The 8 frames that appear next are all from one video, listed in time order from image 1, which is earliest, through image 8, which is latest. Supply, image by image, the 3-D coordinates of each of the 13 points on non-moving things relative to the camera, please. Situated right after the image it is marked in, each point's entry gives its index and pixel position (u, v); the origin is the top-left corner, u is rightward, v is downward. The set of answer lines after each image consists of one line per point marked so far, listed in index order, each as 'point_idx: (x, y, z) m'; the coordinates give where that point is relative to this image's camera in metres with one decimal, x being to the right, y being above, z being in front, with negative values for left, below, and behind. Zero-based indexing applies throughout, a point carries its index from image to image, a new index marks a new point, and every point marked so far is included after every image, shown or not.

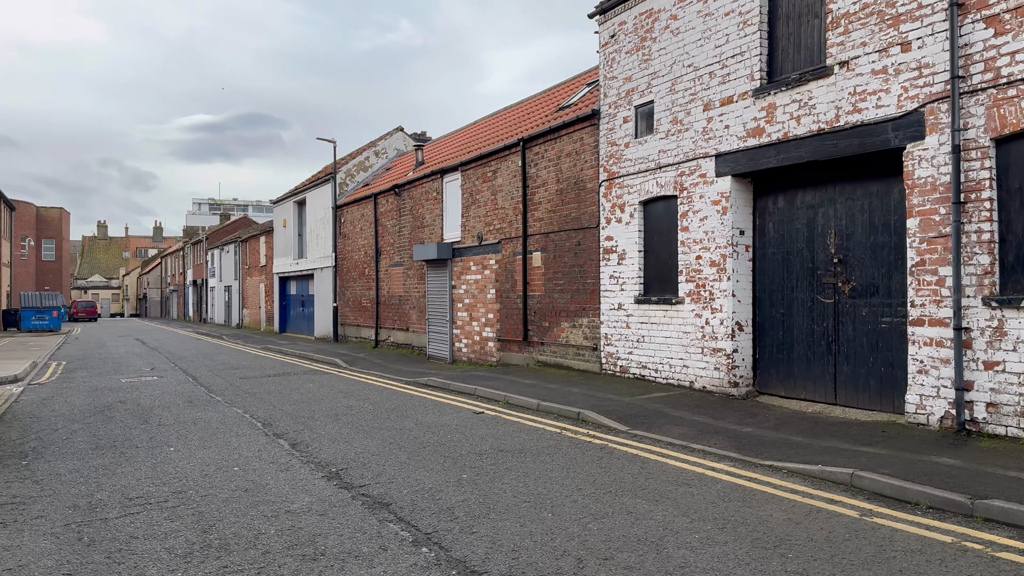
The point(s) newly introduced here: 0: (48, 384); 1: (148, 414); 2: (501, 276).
0: (-8.9, -1.9, +14.6) m
1: (-5.0, -1.7, +10.5) m
2: (-0.2, +0.2, +13.8) m
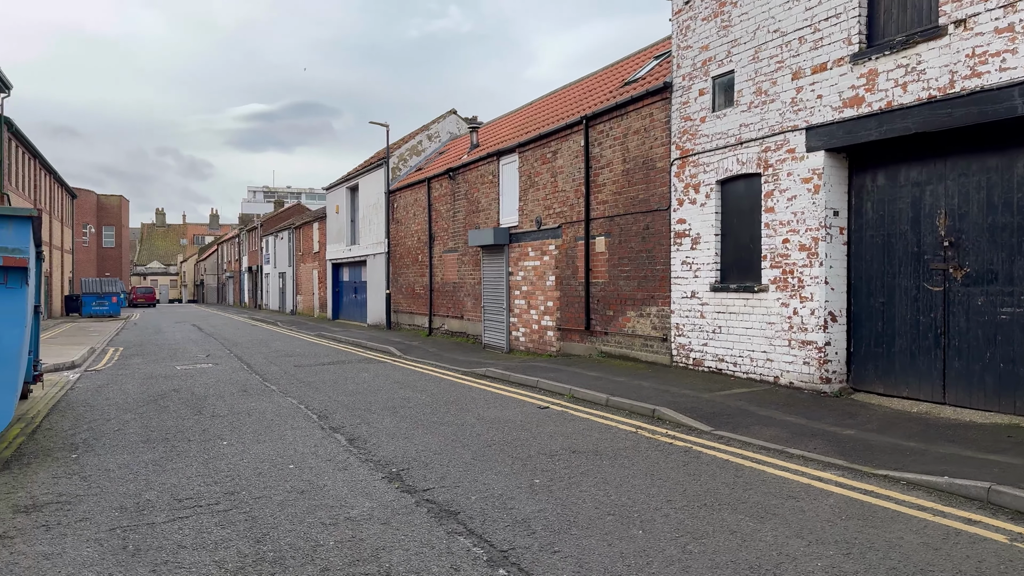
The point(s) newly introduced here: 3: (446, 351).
0: (-7.8, -1.6, +14.6) m
1: (-4.1, -1.5, +10.2) m
2: (+0.9, +0.4, +13.1) m
3: (-1.4, -1.3, +15.7) m
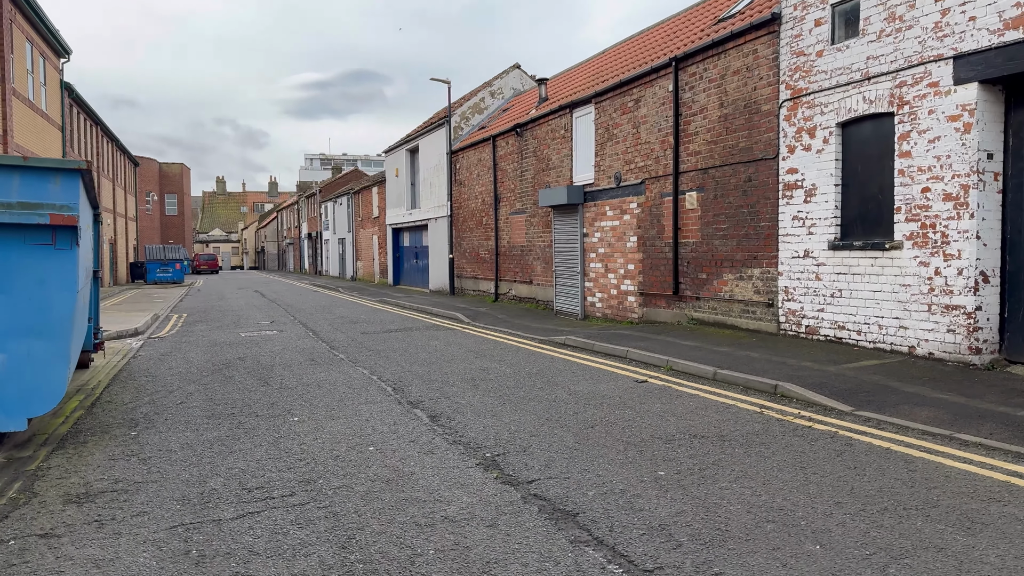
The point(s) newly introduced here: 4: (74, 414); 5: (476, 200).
0: (-6.4, -0.9, +14.2) m
1: (-3.0, -1.1, +9.5) m
2: (+2.1, +1.1, +12.0) m
3: (+0.1, -0.6, +14.9) m
4: (-4.3, -1.2, +7.5) m
5: (-1.0, +2.3, +19.5) m
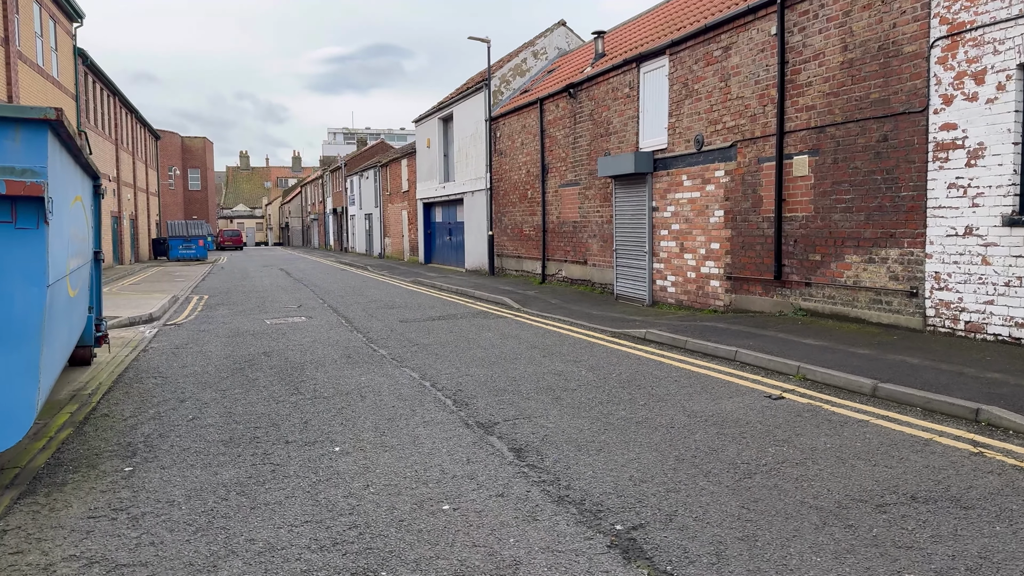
0: (-5.4, -0.6, +12.7) m
1: (-2.2, -0.9, +7.9) m
2: (+3.0, +1.3, +10.2) m
3: (+1.0, -0.3, +13.2) m
4: (-3.6, -1.2, +6.0) m
5: (+0.2, +2.7, +17.7) m
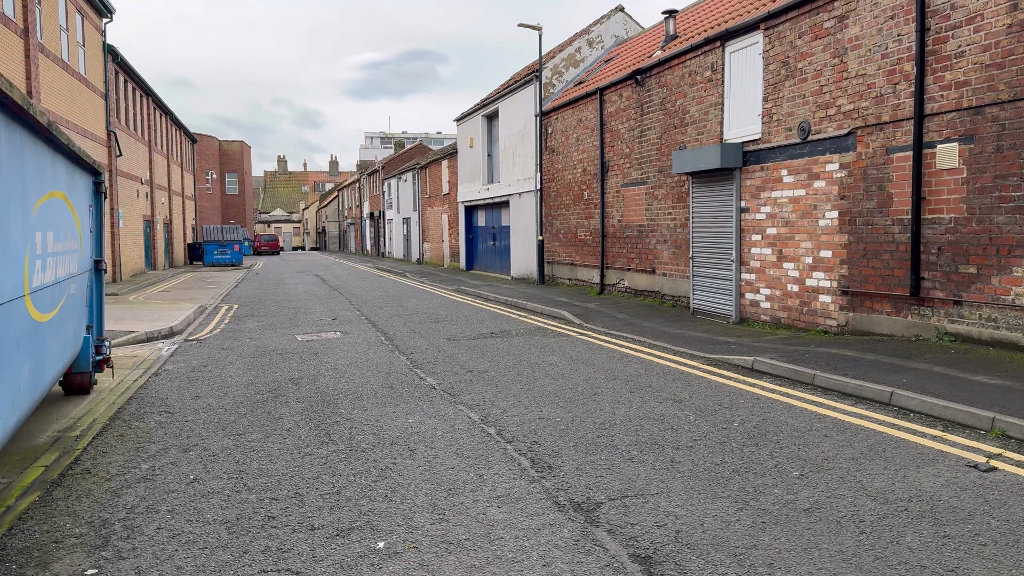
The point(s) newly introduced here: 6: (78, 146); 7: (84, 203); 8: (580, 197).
0: (-4.5, -0.8, +11.3) m
1: (-1.5, -1.1, +6.4) m
2: (+3.8, +1.1, +8.5) m
3: (+2.0, -0.5, +11.5) m
4: (-3.0, -1.3, +4.6) m
5: (+1.3, +2.5, +16.1) m
6: (-3.5, +1.1, +6.1) m
7: (-3.9, +0.8, +6.9) m
8: (+1.4, +1.9, +15.8) m
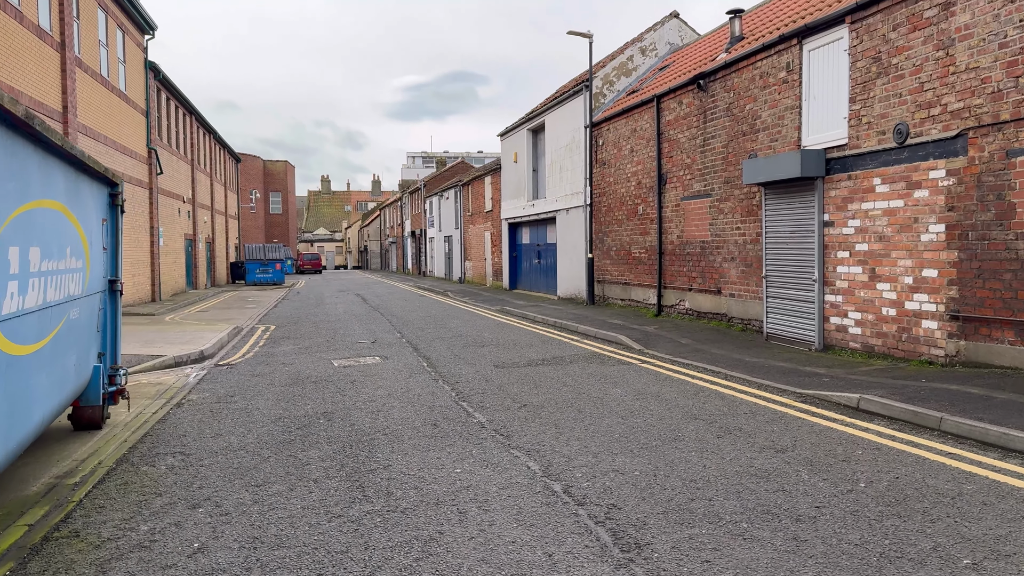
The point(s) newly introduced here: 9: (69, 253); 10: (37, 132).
0: (-3.8, -1.1, +10.6) m
1: (-1.1, -1.2, +5.5) m
2: (+4.4, +0.9, +7.4) m
3: (+2.7, -0.8, +10.4) m
4: (-2.6, -1.4, +3.7) m
5: (+2.3, +2.1, +15.2) m
6: (-3.0, +1.0, +5.3) m
7: (-3.4, +0.6, +6.1) m
8: (+2.4, +1.5, +14.8) m
9: (-3.0, +0.2, +5.1) m
10: (-2.6, +0.9, +4.3) m
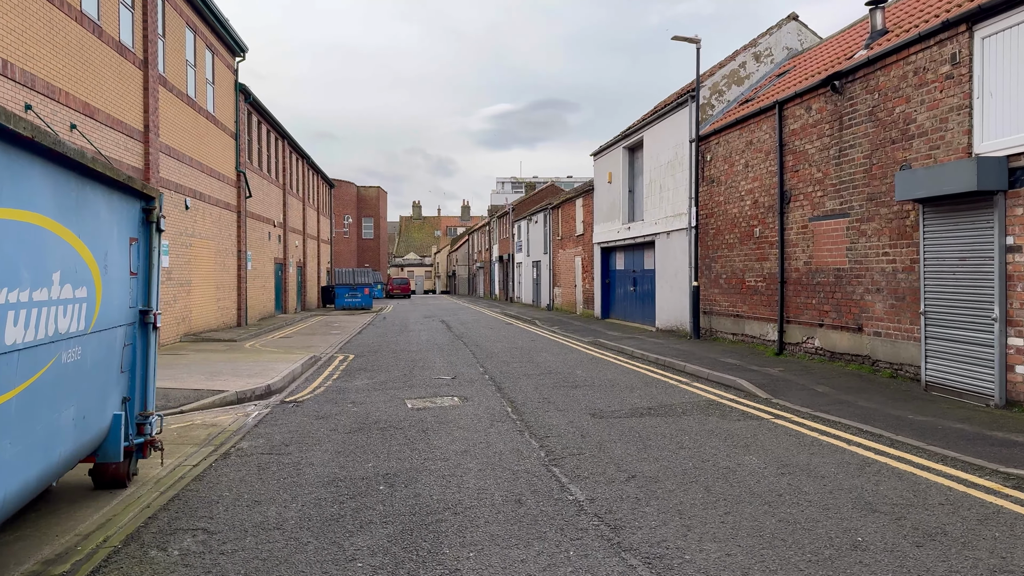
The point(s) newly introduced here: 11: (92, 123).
0: (-2.6, -1.5, +9.5) m
1: (-0.5, -1.5, +4.2) m
2: (+5.2, +0.5, +5.4) m
3: (+3.9, -1.2, +8.6) m
4: (-2.2, -1.6, +2.5) m
5: (+4.0, +1.5, +13.4) m
6: (-2.4, +0.8, +4.2) m
7: (-2.7, +0.4, +5.1) m
8: (+4.1, +0.9, +13.0) m
9: (-2.4, 0.0, +4.0) m
10: (-2.1, +0.7, +3.2) m
11: (-6.9, +2.7, +12.5) m
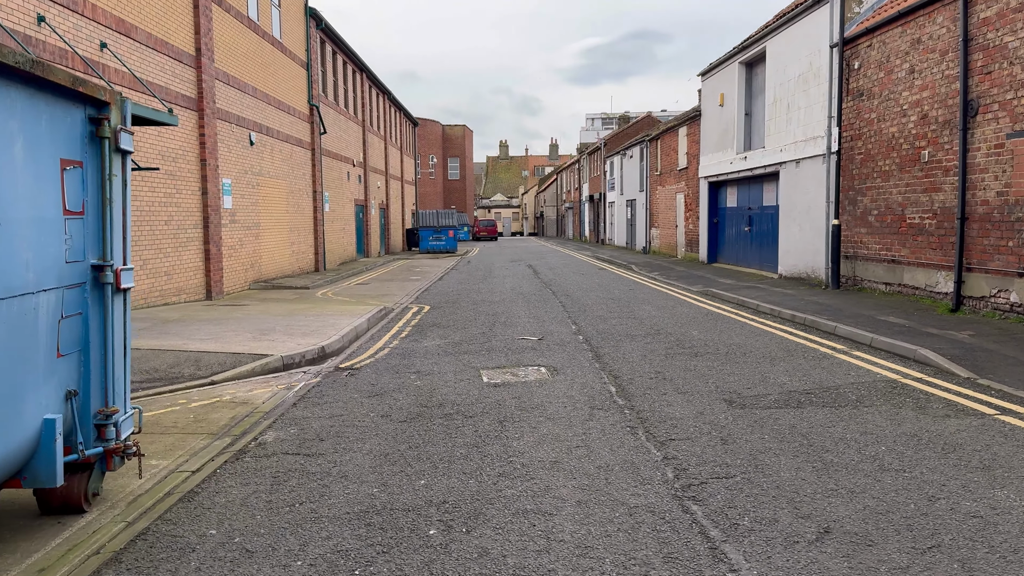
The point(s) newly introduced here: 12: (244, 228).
0: (-1.5, -0.9, +7.7) m
1: (-0.1, -1.3, +2.2) m
2: (+5.7, +0.8, +2.7) m
3: (+4.7, -0.7, +6.2) m
4: (-2.0, -1.5, +0.8) m
5: (+5.4, +2.4, +10.7) m
6: (-2.0, +0.9, +2.4) m
7: (-2.2, +0.6, +3.3) m
8: (+5.4, +1.7, +10.3) m
9: (-2.0, +0.2, +2.2) m
10: (-1.8, +0.8, +1.3) m
11: (-5.5, +3.5, +10.9) m
12: (-5.6, +1.2, +15.8) m
